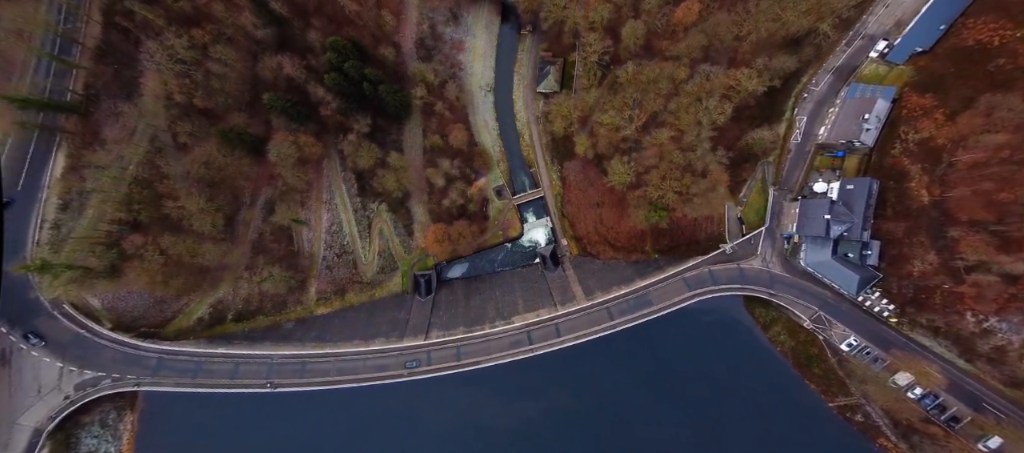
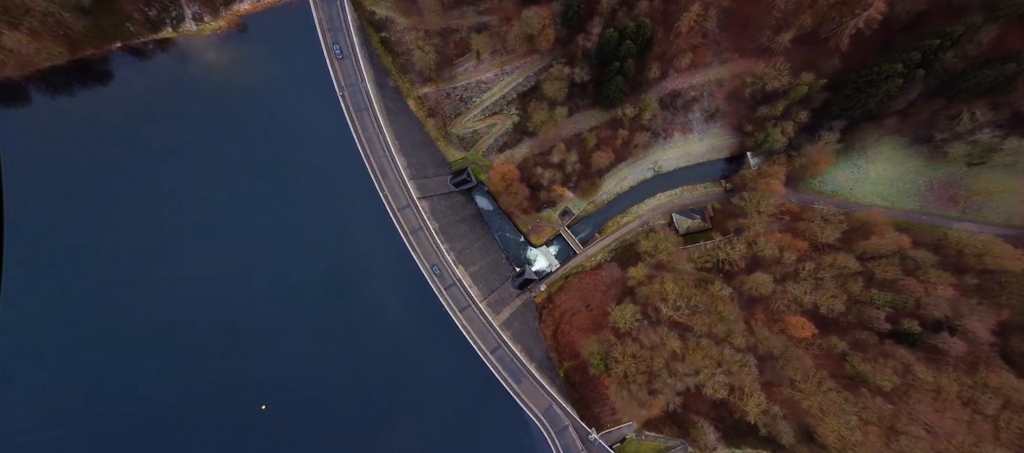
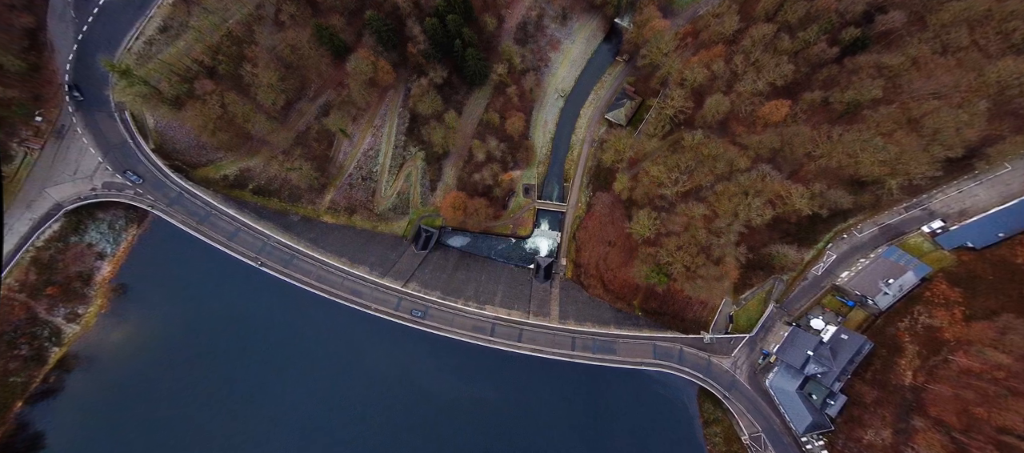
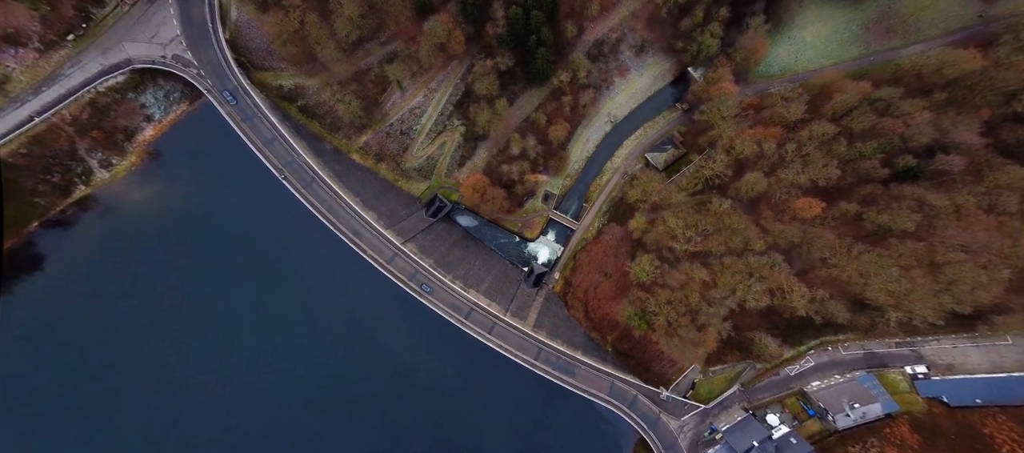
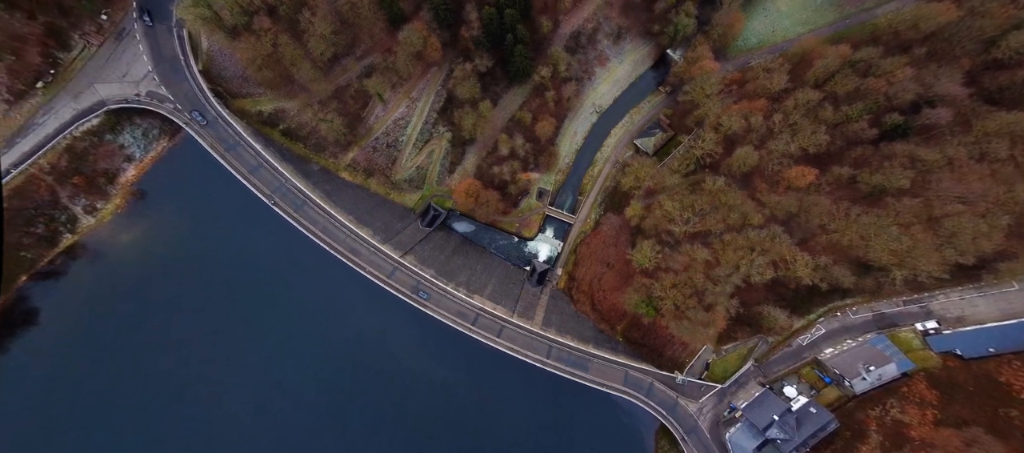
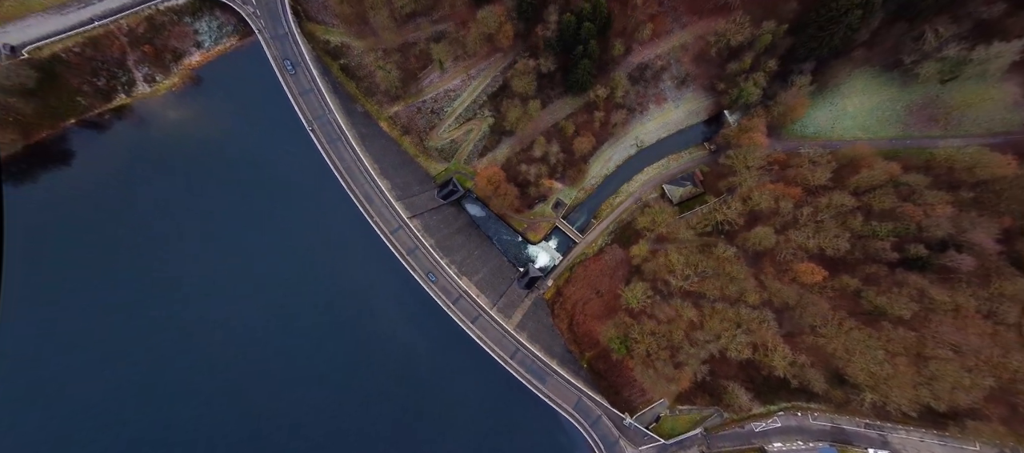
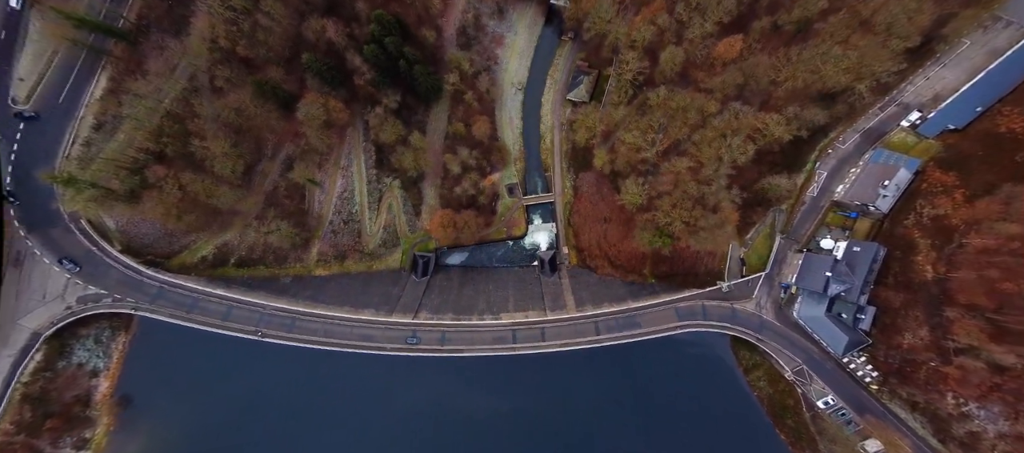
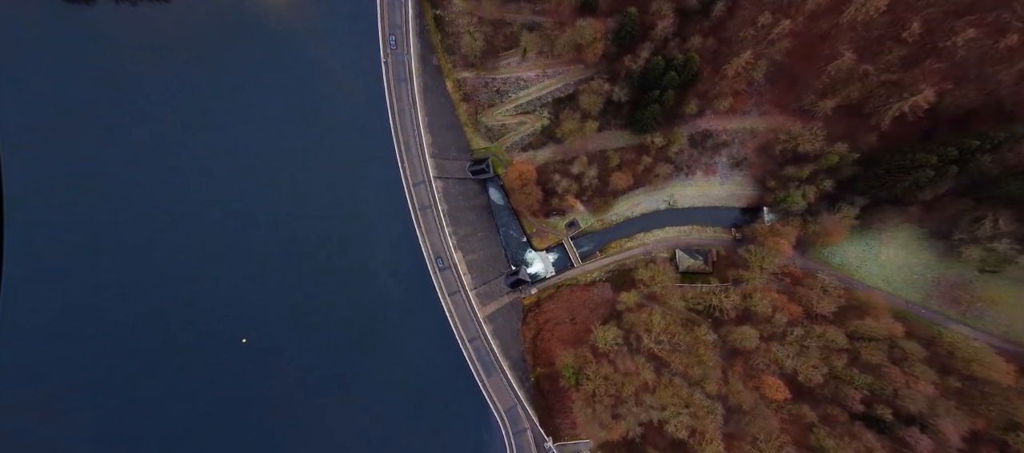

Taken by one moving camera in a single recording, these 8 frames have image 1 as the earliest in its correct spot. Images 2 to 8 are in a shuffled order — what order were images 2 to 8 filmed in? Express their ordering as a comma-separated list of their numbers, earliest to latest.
7, 3, 5, 4, 6, 2, 8
